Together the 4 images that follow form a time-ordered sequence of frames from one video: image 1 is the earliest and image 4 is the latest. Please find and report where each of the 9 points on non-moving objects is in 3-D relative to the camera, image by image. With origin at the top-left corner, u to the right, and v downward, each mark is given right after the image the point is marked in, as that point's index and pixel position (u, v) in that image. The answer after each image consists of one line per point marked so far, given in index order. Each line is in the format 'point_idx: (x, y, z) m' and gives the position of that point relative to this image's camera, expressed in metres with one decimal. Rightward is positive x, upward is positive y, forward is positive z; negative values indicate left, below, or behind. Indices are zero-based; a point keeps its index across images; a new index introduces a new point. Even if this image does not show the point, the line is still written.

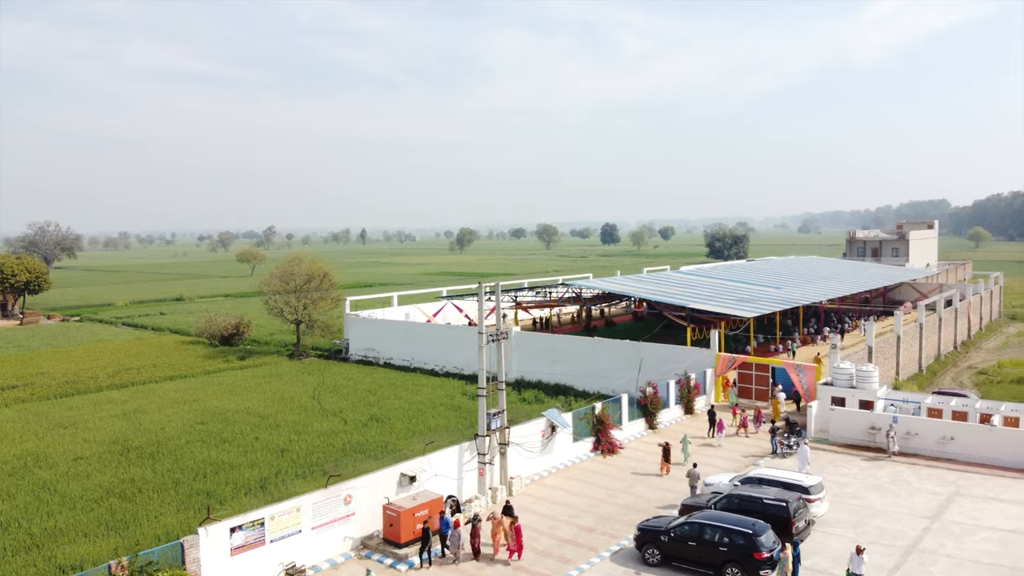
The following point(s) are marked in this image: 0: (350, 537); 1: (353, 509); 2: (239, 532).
0: (-3.6, -5.4, +16.1) m
1: (-3.5, -4.9, +16.2) m
2: (-5.4, -4.8, +14.6) m
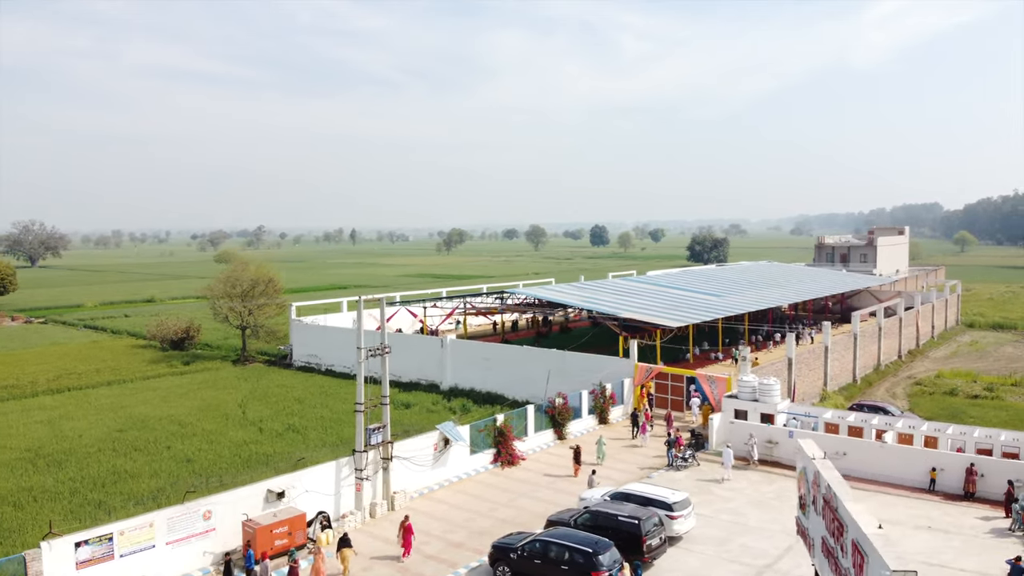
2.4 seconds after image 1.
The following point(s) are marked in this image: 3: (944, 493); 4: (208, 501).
0: (-6.6, -5.8, +16.2) m
1: (-6.6, -5.2, +16.2) m
2: (-8.4, -5.1, +14.6) m
3: (+11.6, -5.5, +19.8) m
4: (-6.6, -4.7, +16.1) m
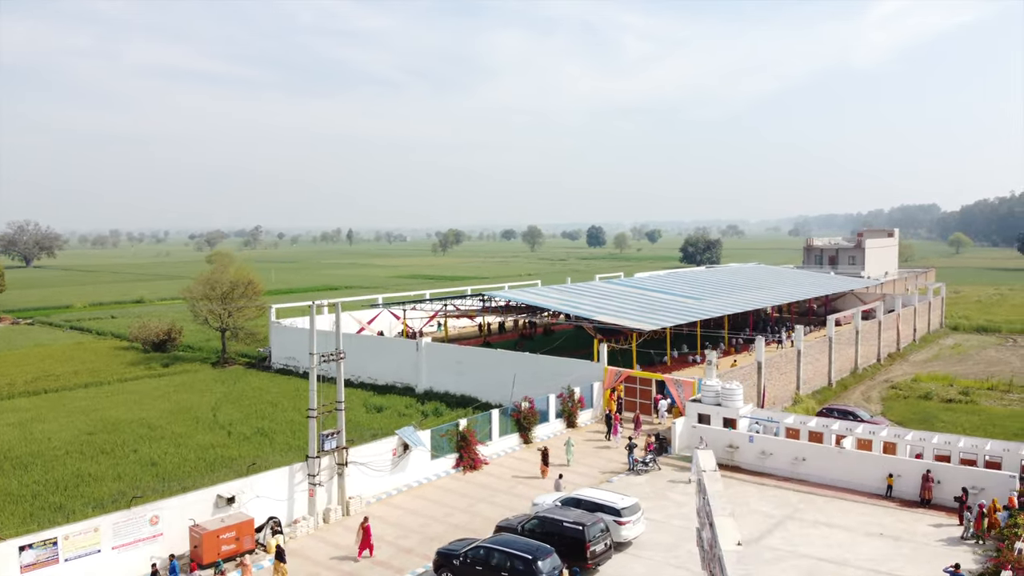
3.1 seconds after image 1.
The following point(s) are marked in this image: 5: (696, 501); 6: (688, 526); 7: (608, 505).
0: (-7.8, -5.9, +16.2) m
1: (-7.7, -5.3, +16.2) m
2: (-9.6, -5.2, +14.6) m
3: (+10.5, -5.7, +19.8) m
4: (-7.8, -4.8, +16.2) m
5: (+5.0, -5.8, +19.9) m
6: (+4.4, -5.9, +18.3) m
7: (+2.2, -5.0, +17.0) m
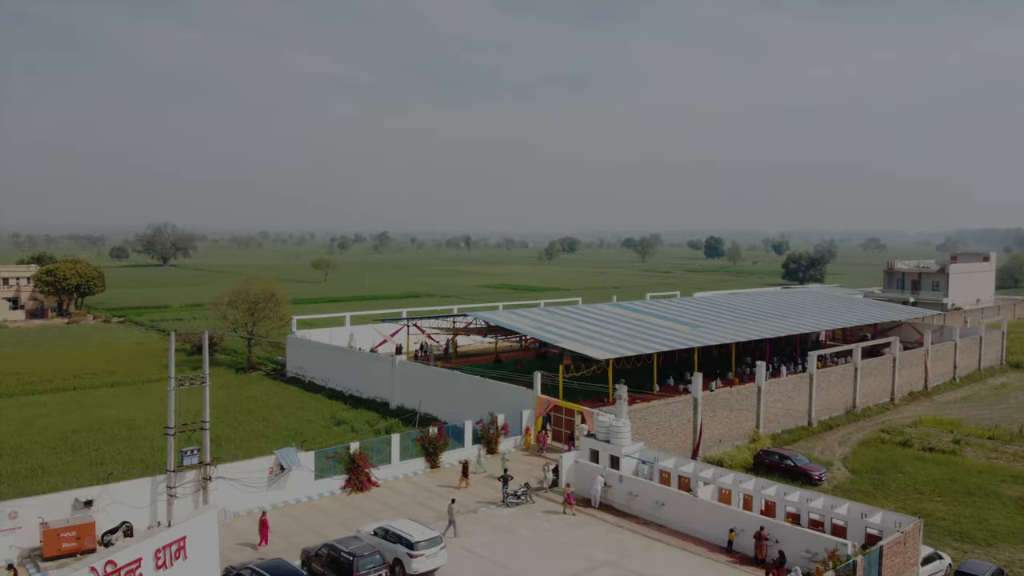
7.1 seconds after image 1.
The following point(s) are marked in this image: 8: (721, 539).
0: (-12.6, -6.6, +18.8) m
1: (-12.5, -6.1, +18.9) m
2: (-14.6, -5.9, +17.6) m
3: (+6.0, -7.0, +19.2) m
4: (-12.6, -5.5, +18.8) m
5: (+0.6, -6.9, +20.2) m
6: (-0.2, -7.0, +18.8) m
7: (-2.6, -6.0, +17.9) m
8: (+5.7, -6.8, +19.8) m
